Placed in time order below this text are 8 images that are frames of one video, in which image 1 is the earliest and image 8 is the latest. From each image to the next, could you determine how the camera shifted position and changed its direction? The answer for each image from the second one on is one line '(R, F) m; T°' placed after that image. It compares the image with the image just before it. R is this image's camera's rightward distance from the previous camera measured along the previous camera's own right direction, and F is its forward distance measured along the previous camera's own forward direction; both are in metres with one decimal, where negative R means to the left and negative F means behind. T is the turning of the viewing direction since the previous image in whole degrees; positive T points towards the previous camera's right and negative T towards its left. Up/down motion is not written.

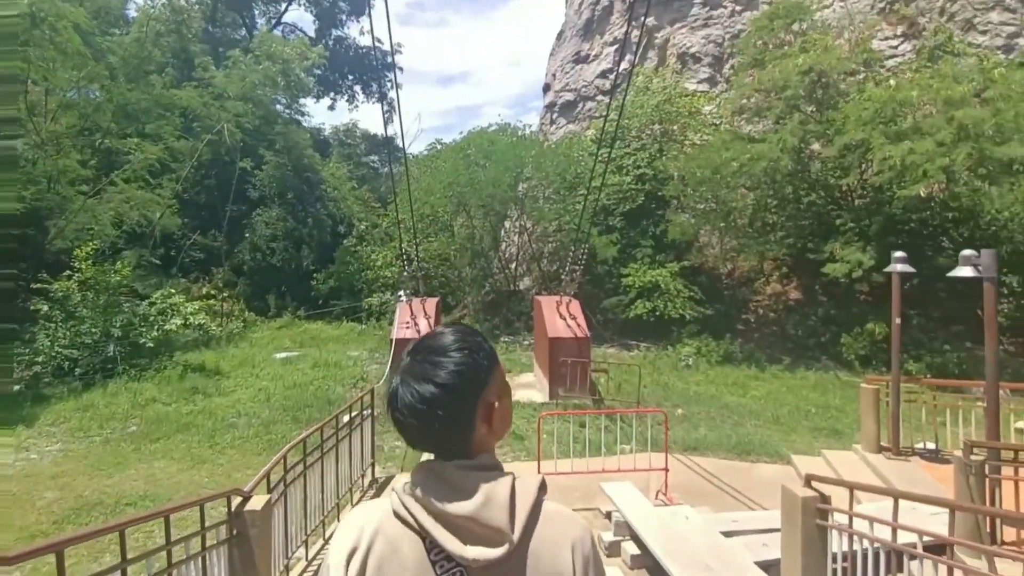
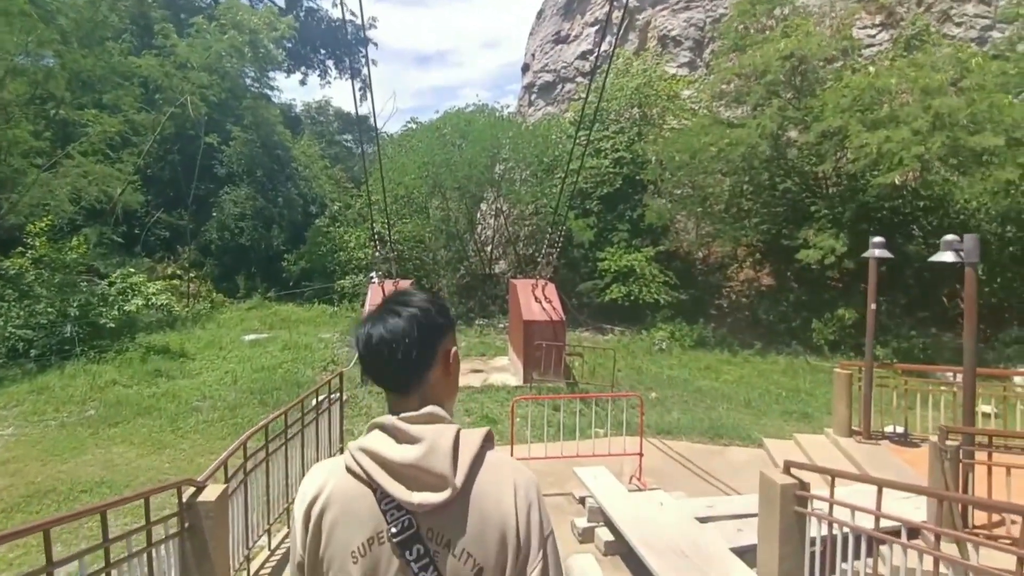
(0.0, +0.2) m; +2°
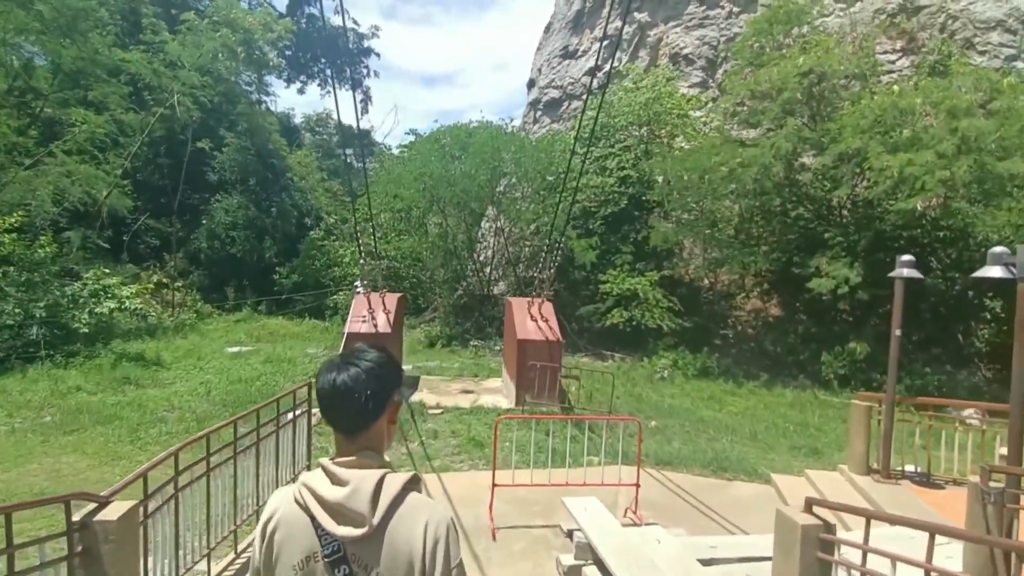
(+0.1, +0.6) m; 0°
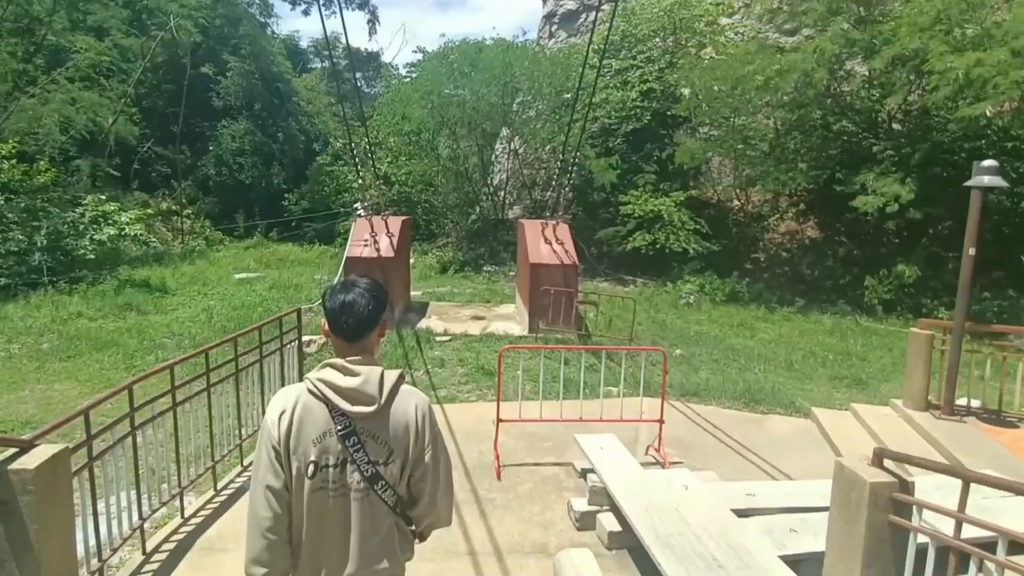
(+0.1, +0.7) m; -2°
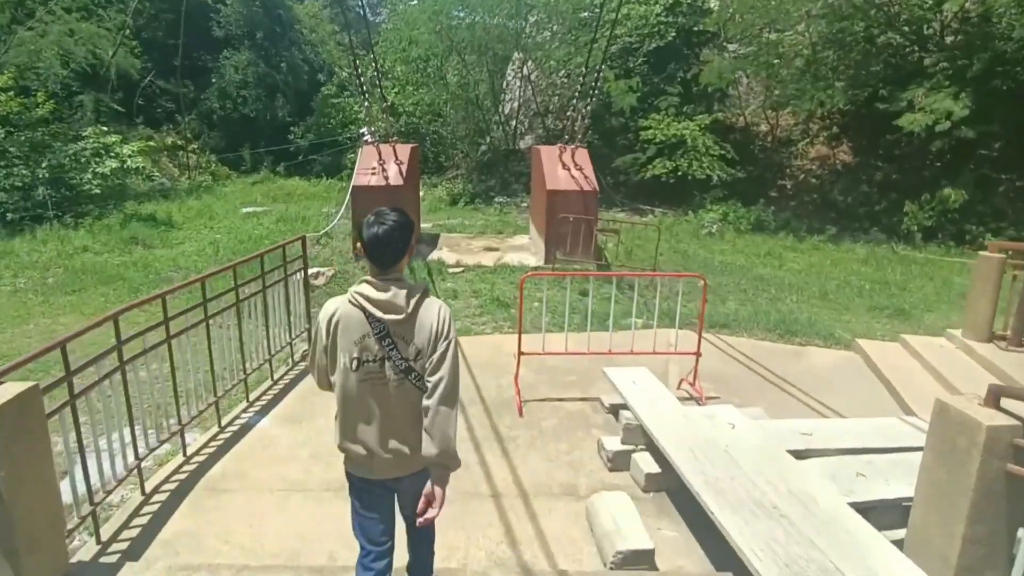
(-0.1, +0.5) m; -1°
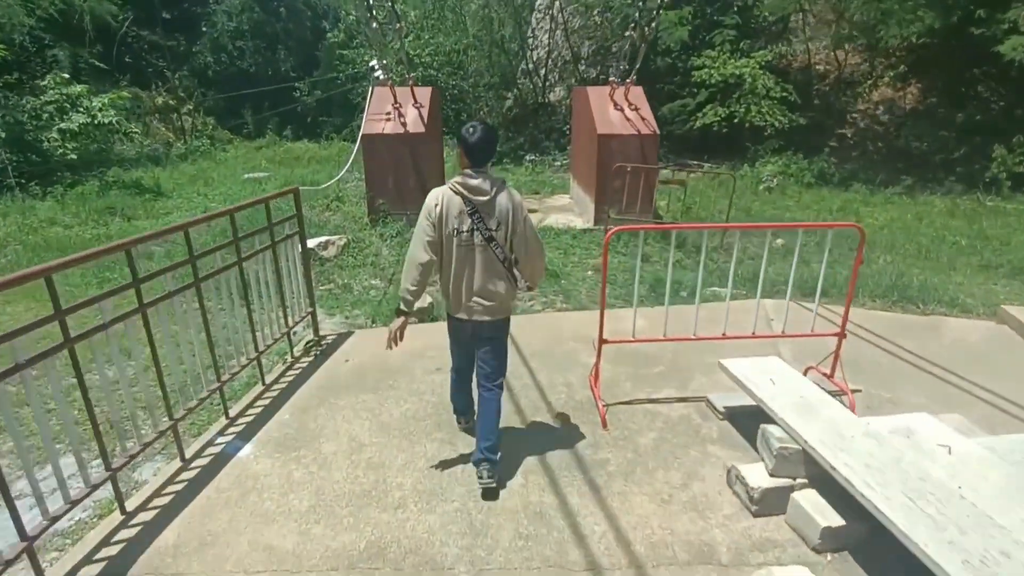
(-0.3, +1.2) m; -2°
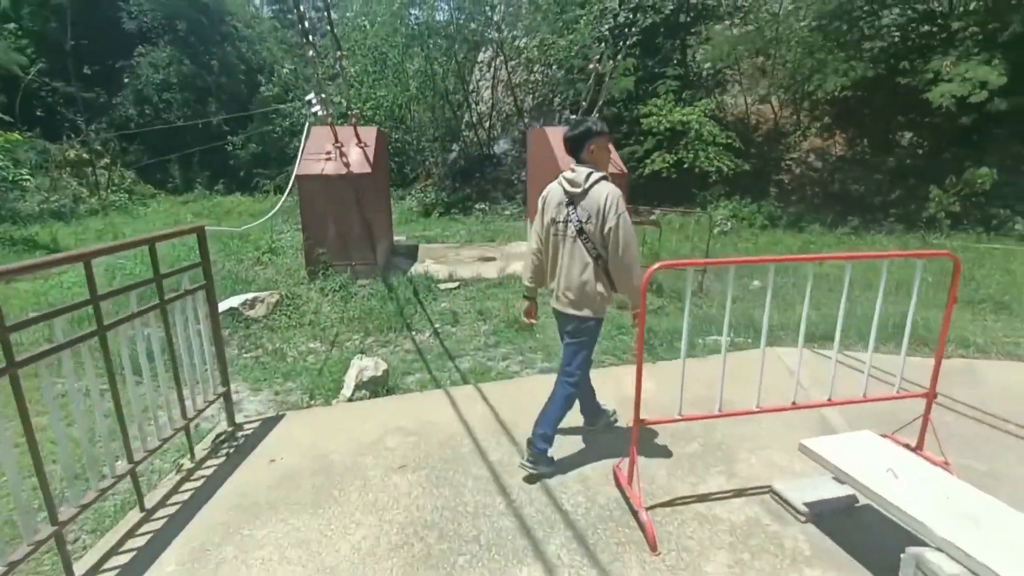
(-0.2, +1.0) m; +5°
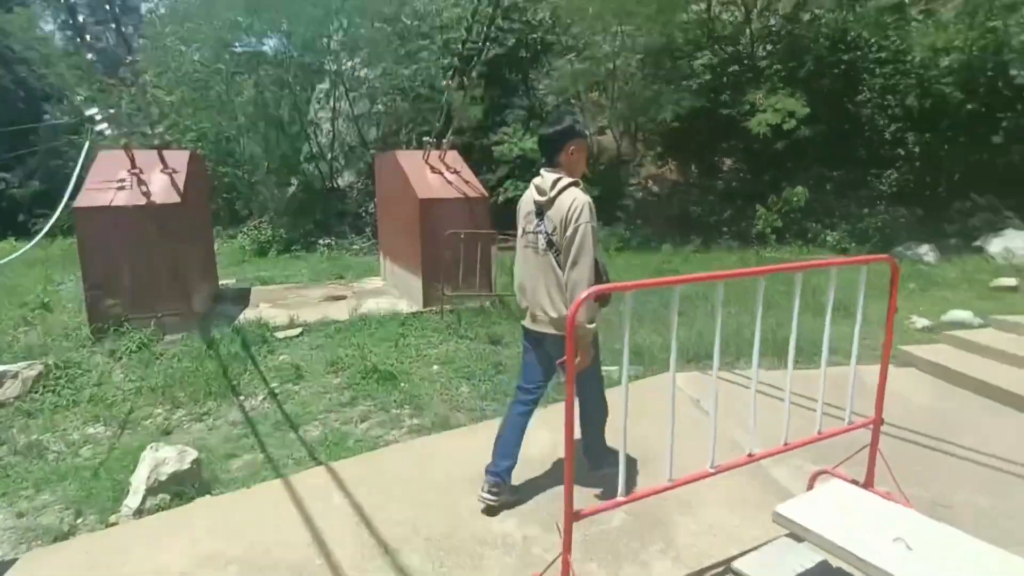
(0.0, +0.9) m; +12°
